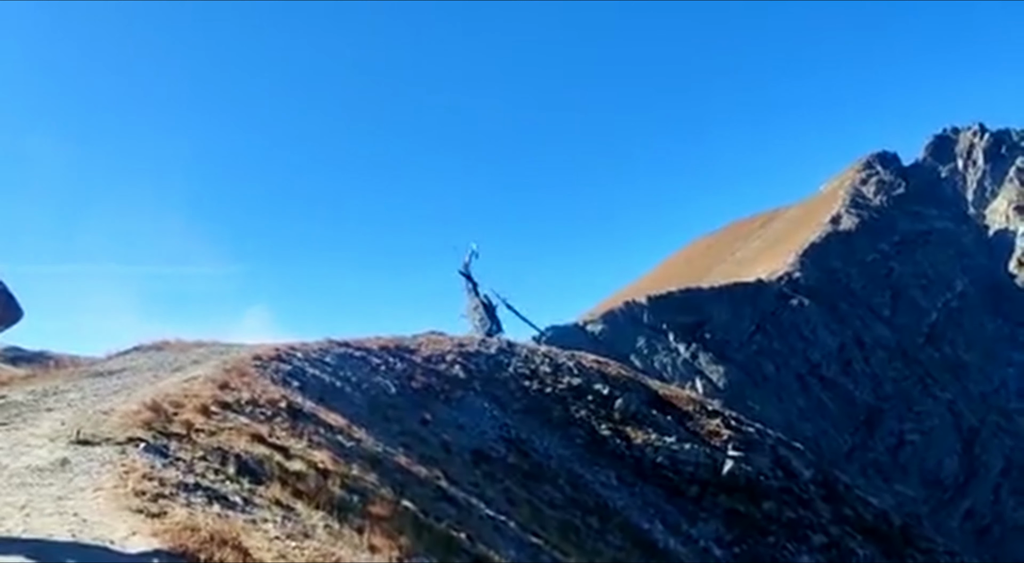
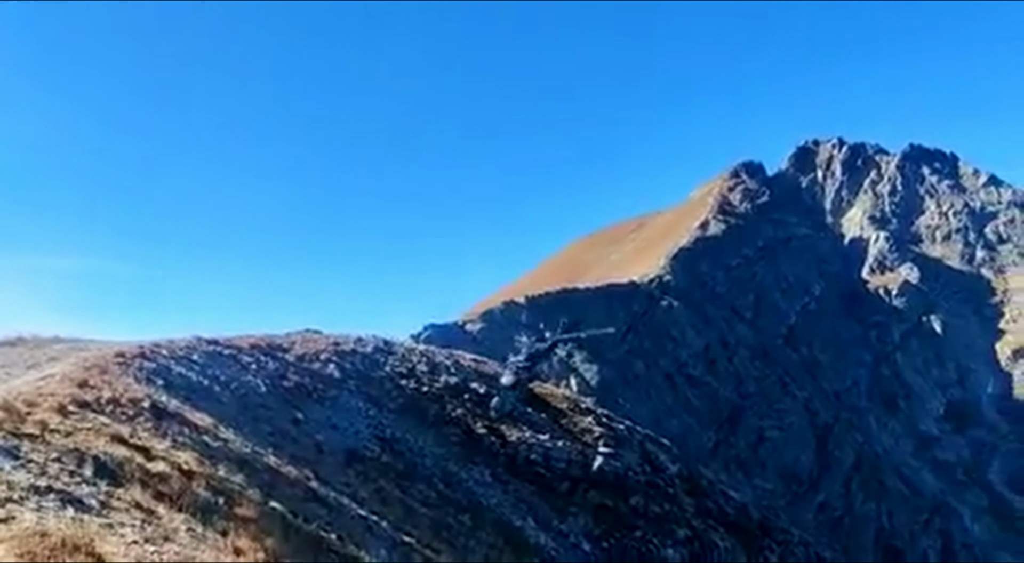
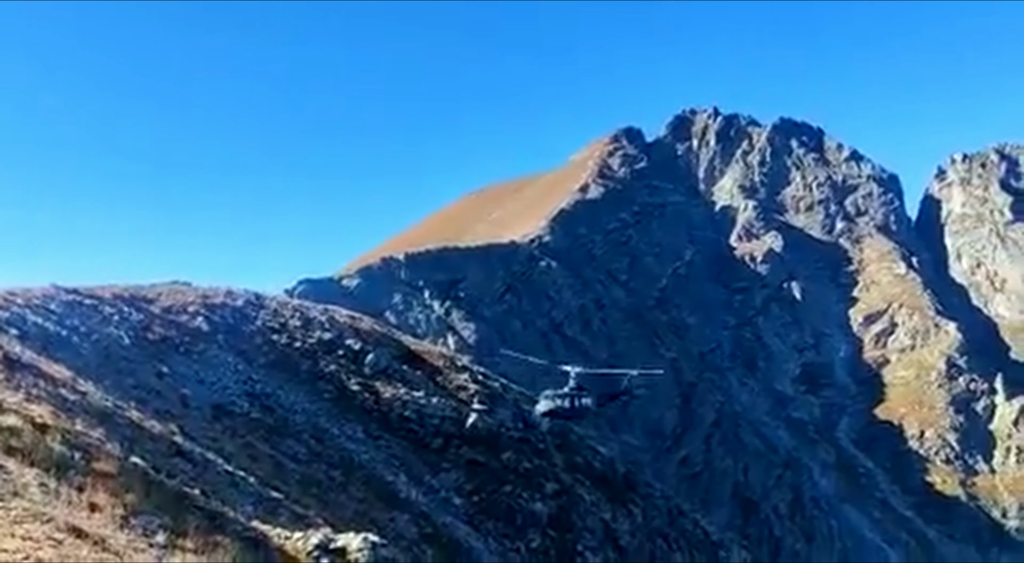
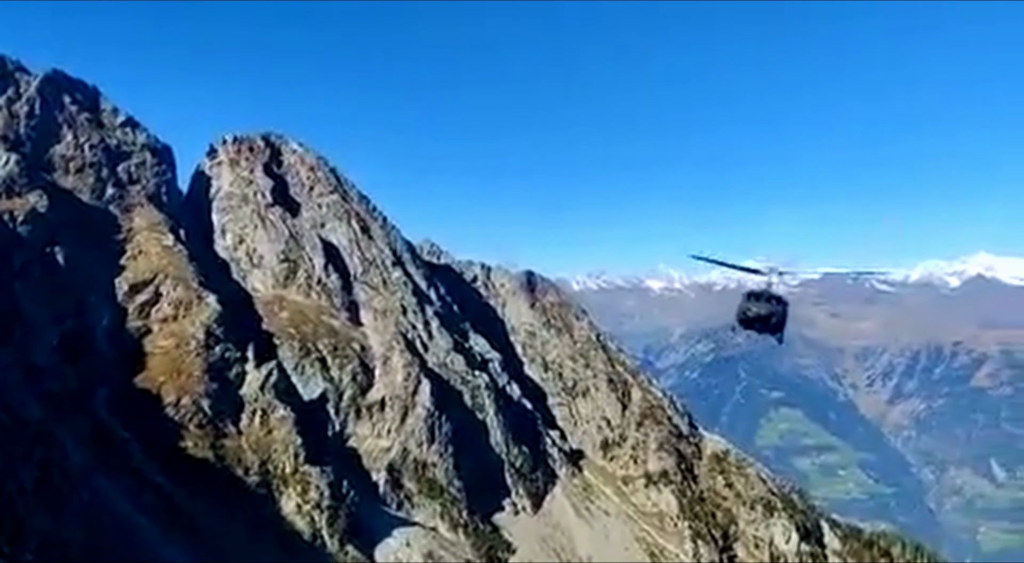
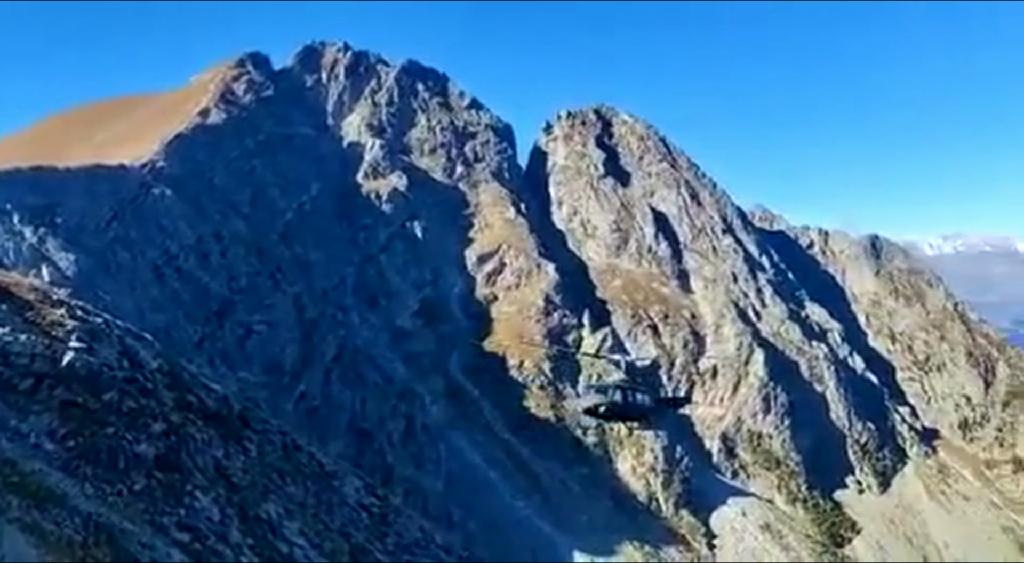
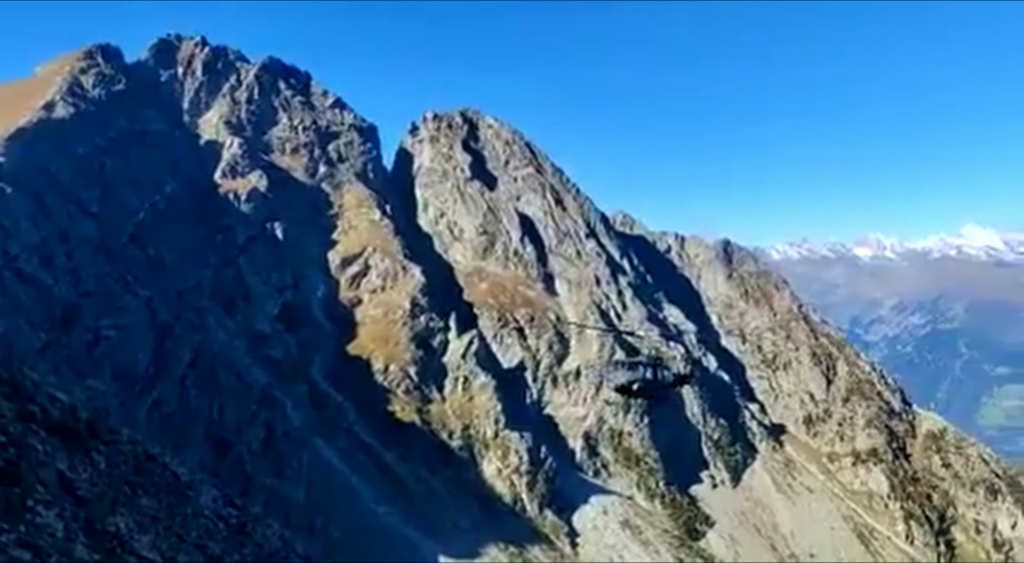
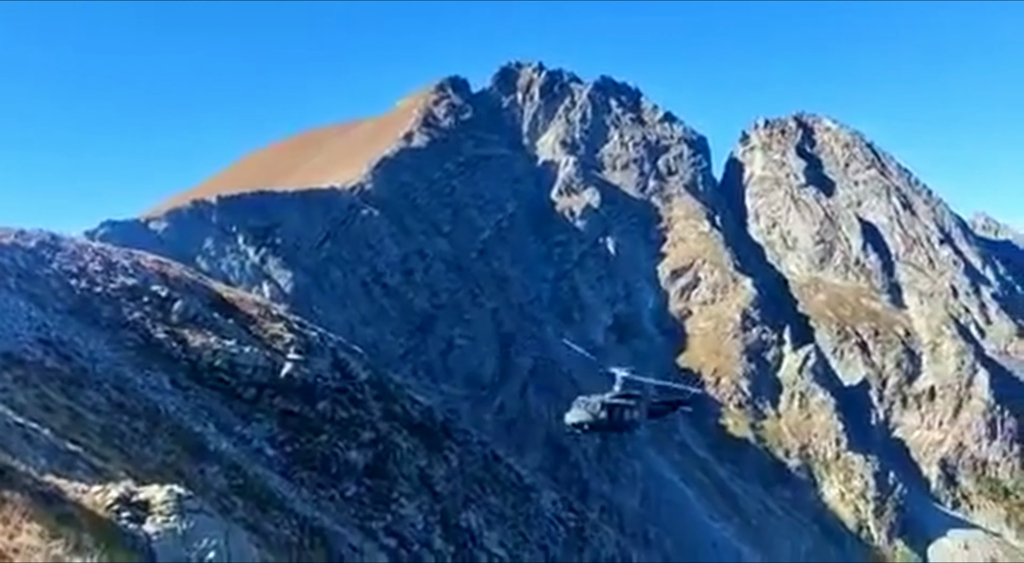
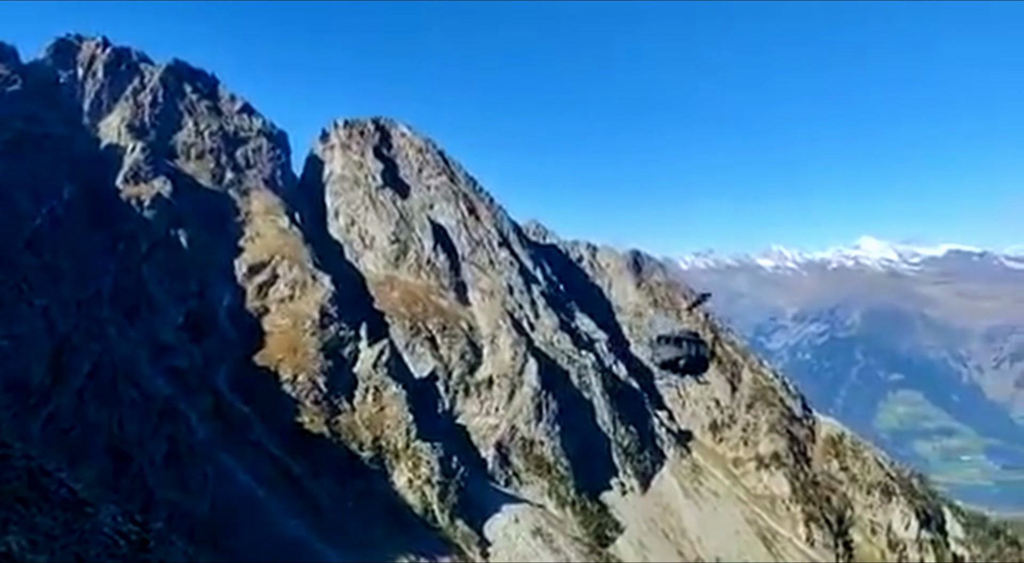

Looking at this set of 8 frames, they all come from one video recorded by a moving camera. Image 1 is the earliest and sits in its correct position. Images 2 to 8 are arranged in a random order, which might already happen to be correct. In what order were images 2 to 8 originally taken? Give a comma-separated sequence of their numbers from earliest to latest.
2, 3, 7, 5, 6, 8, 4
